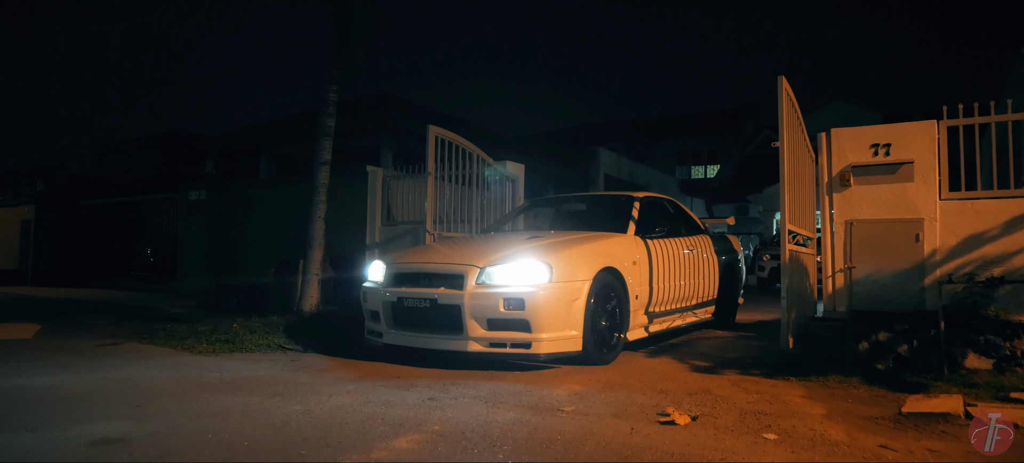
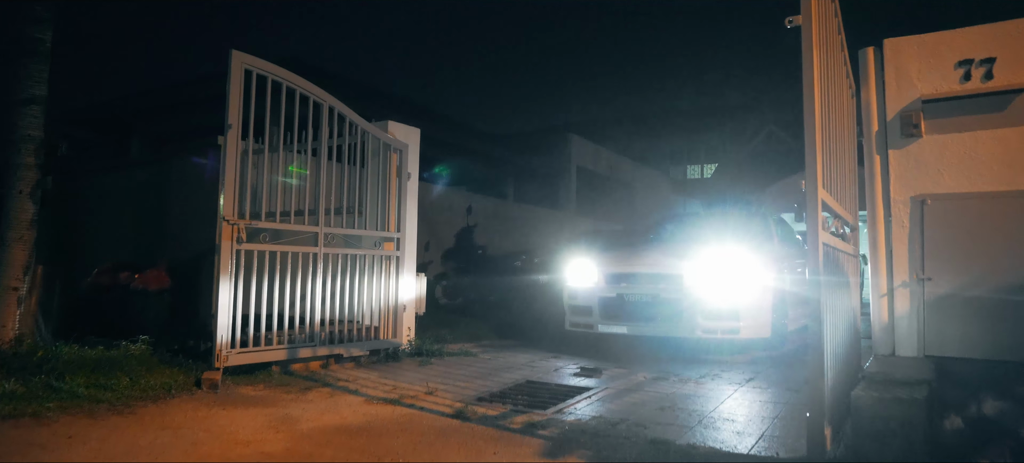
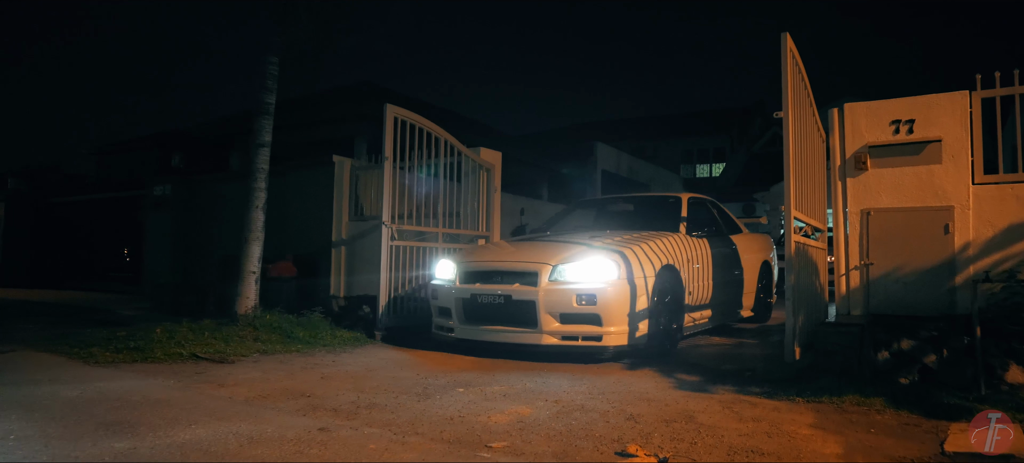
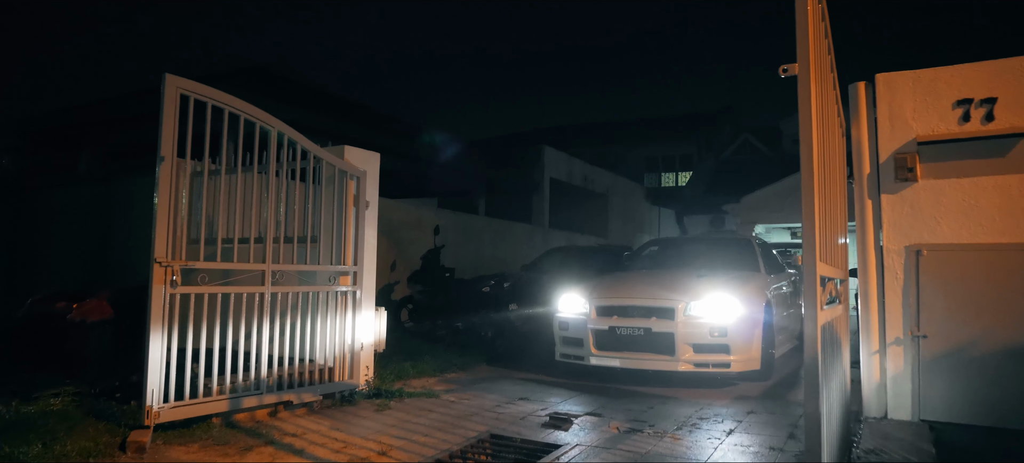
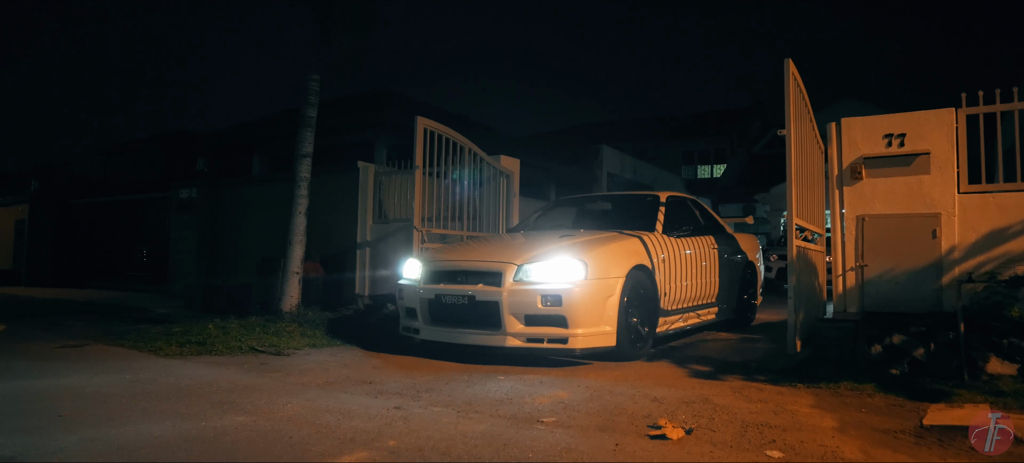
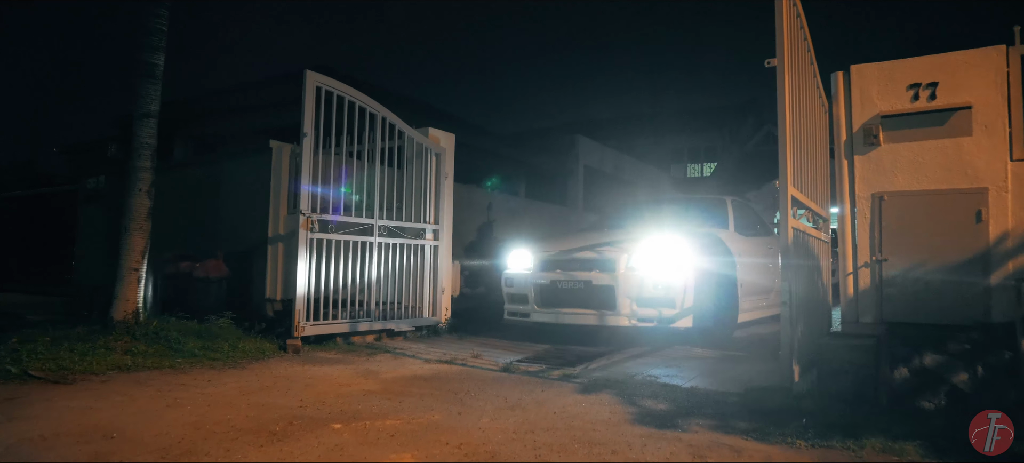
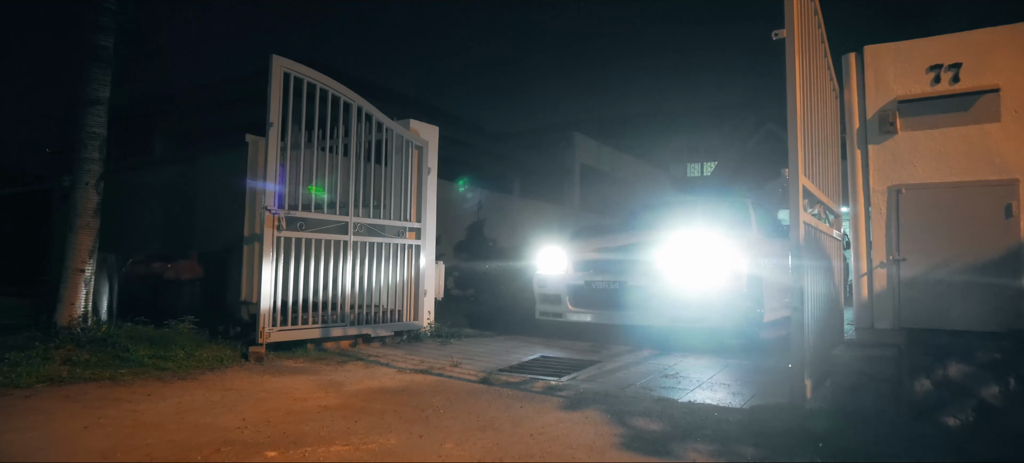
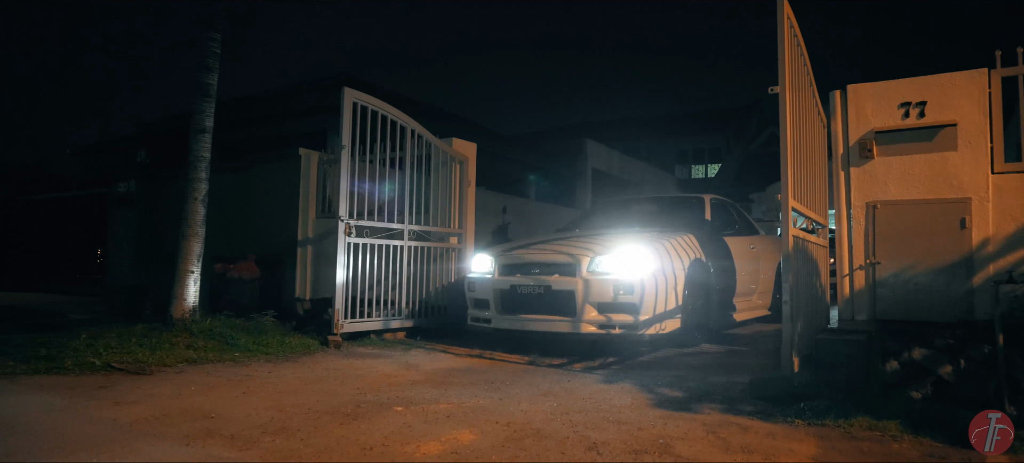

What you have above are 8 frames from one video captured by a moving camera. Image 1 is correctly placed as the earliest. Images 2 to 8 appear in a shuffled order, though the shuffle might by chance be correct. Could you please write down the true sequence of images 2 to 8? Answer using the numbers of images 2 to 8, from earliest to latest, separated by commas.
5, 3, 8, 6, 7, 2, 4
